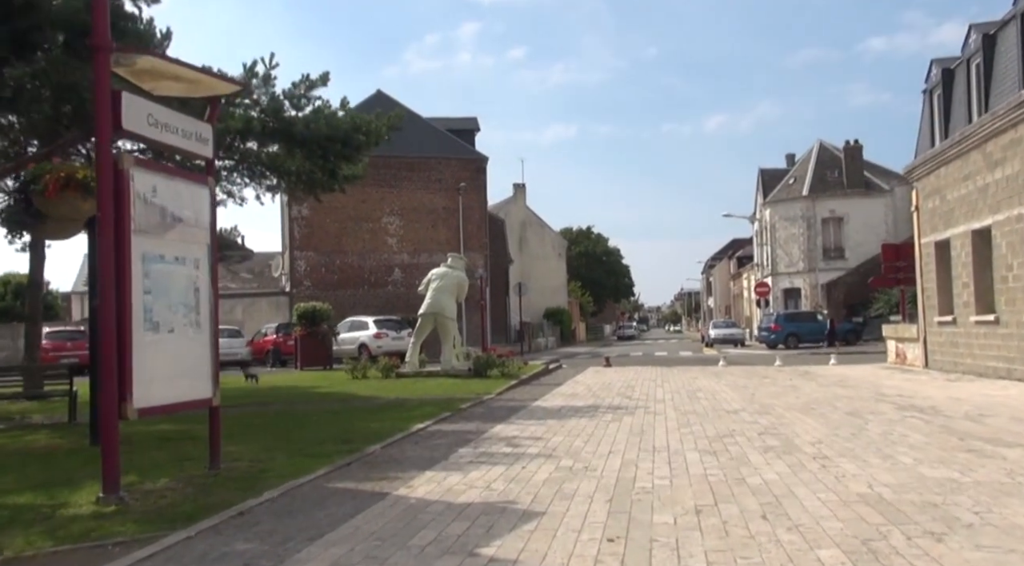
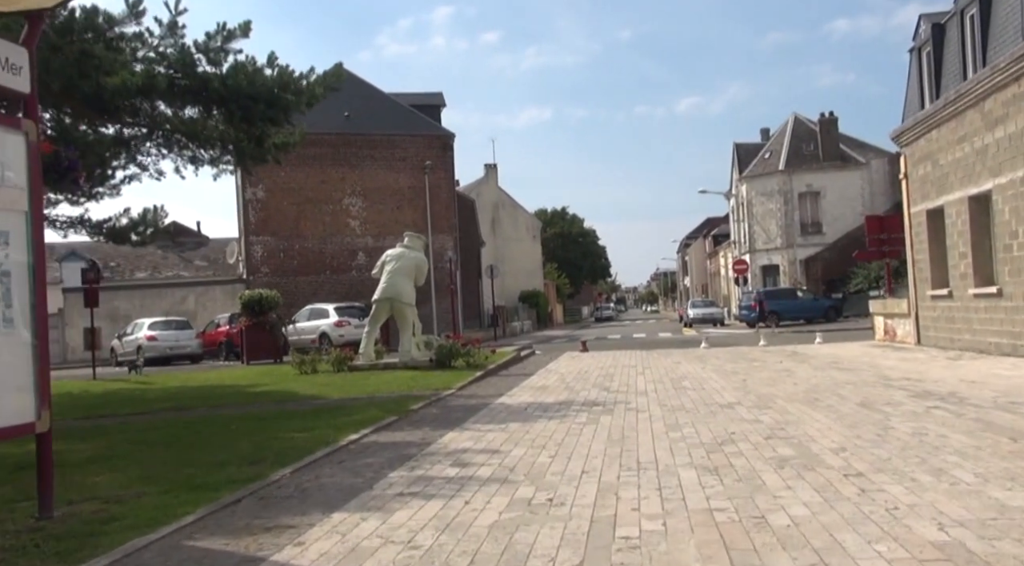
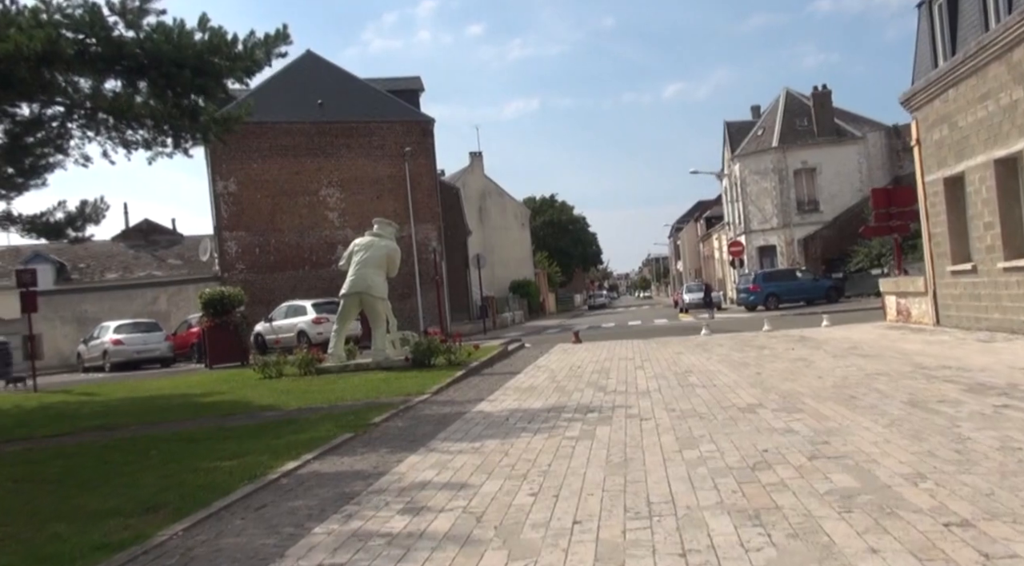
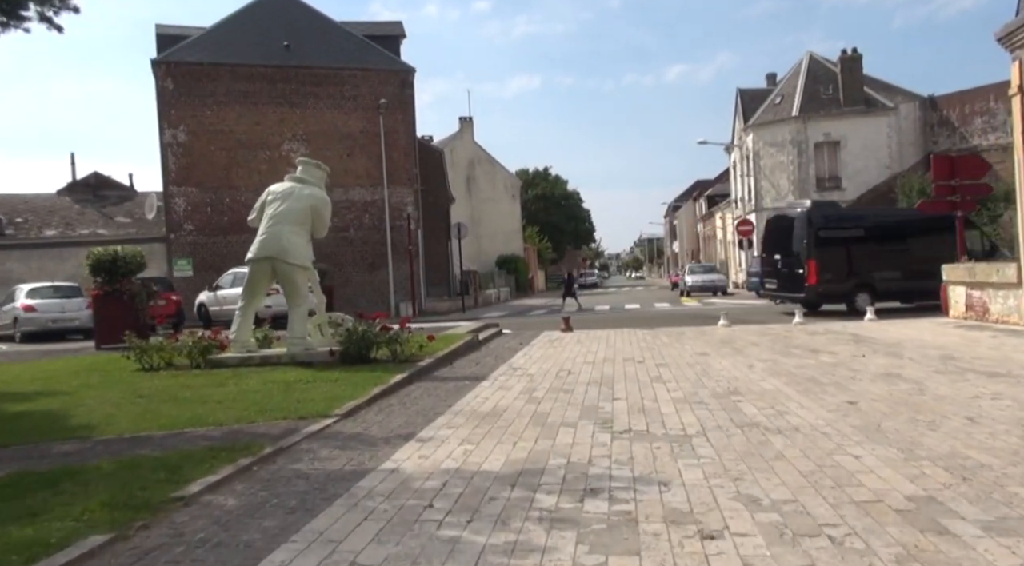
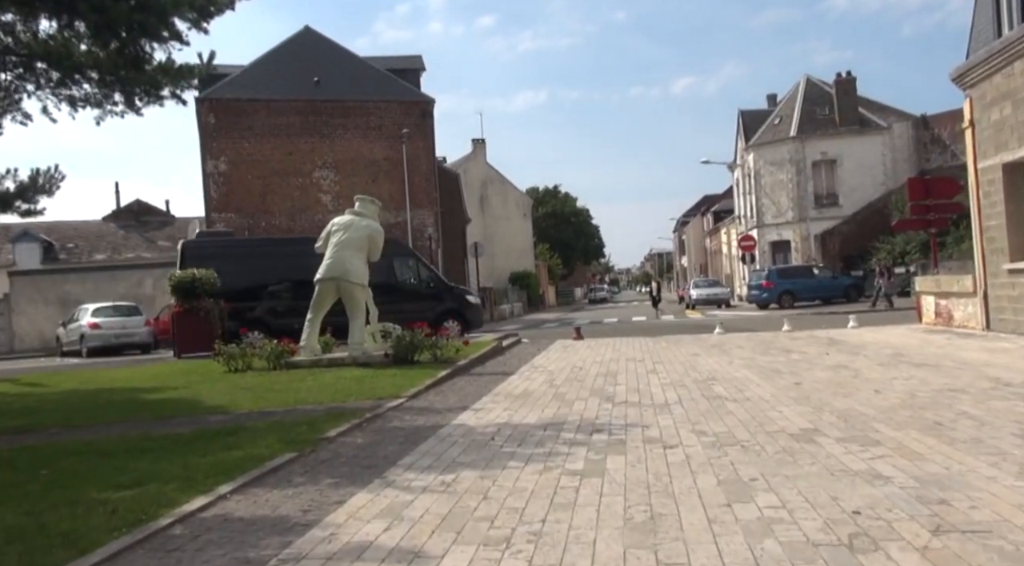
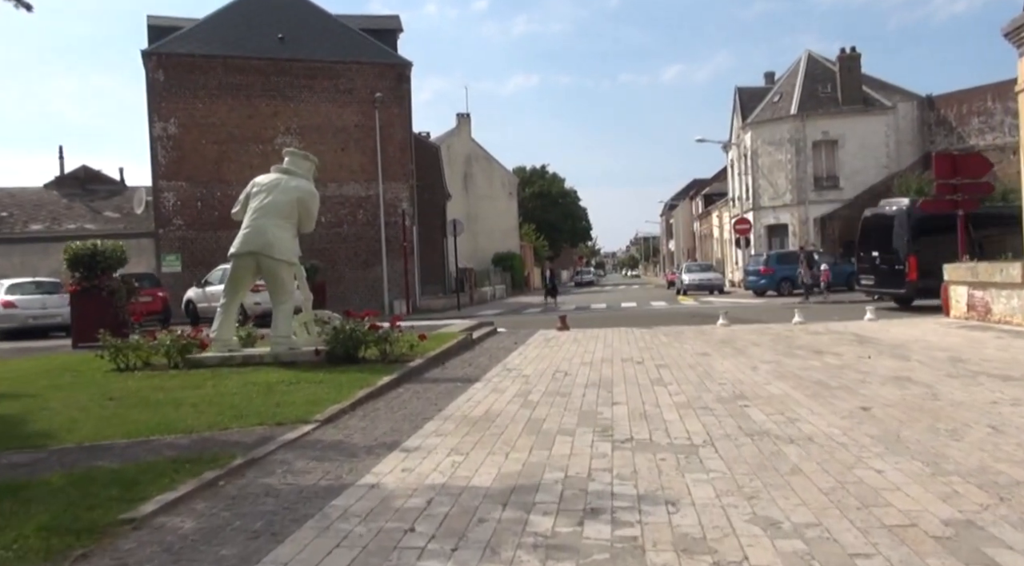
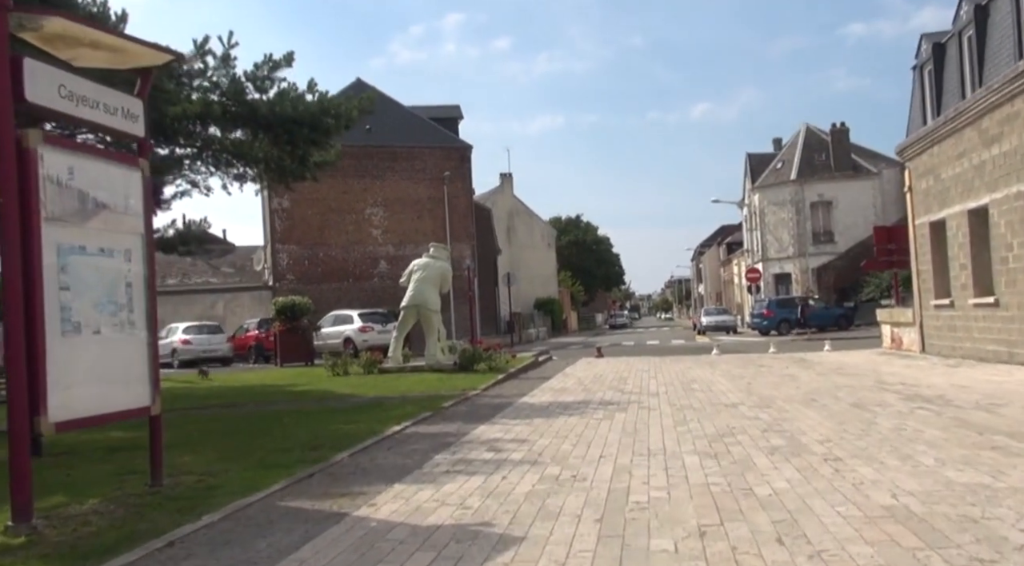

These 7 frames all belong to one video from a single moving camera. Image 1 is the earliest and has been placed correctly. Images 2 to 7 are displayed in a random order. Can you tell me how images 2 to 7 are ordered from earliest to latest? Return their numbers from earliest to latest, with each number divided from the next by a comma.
7, 2, 3, 5, 4, 6
